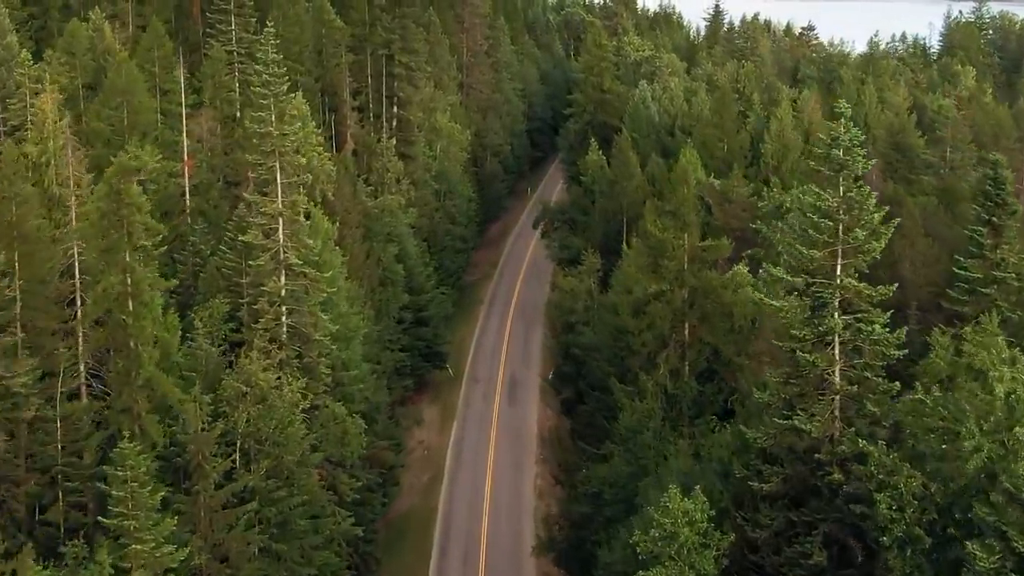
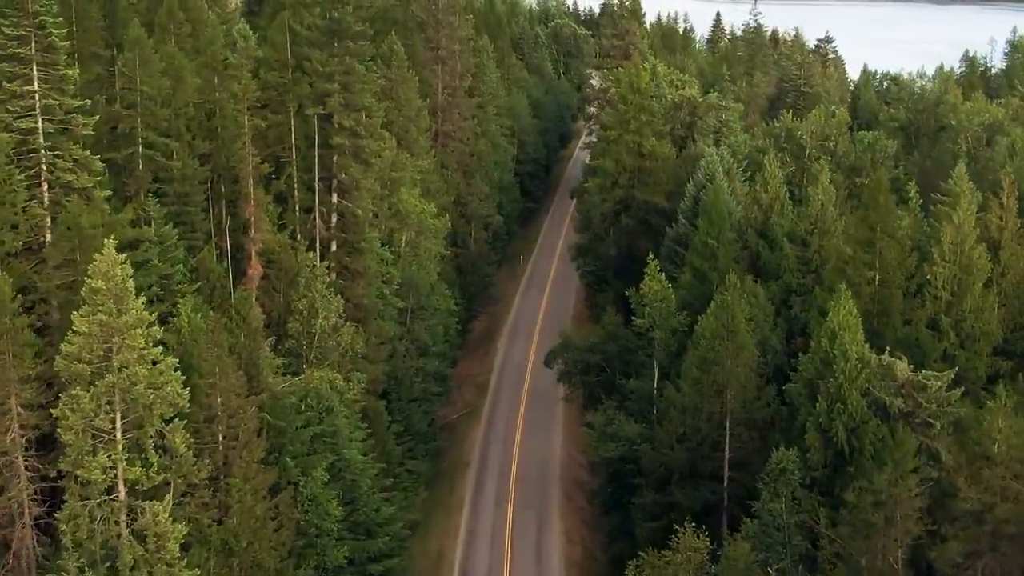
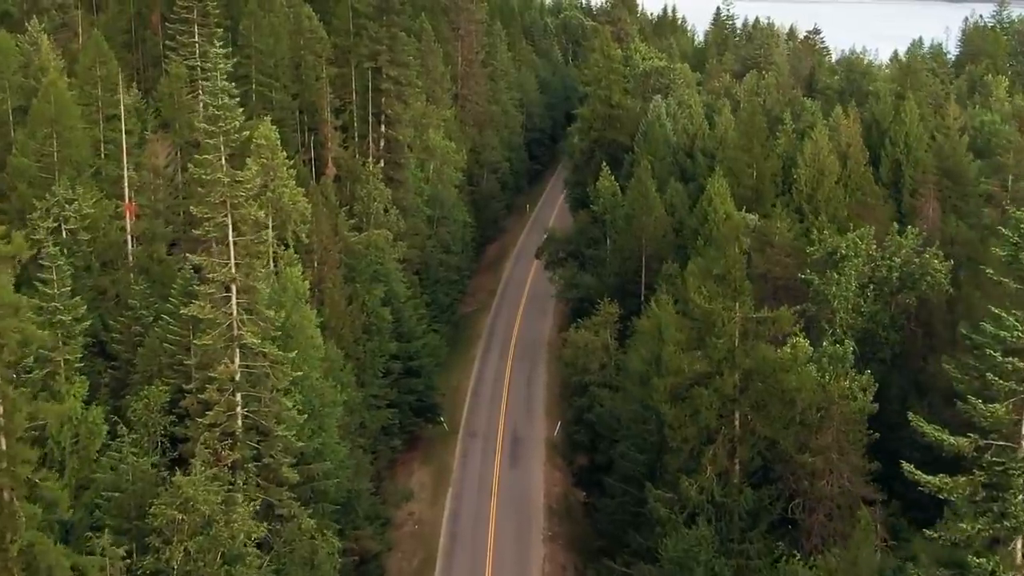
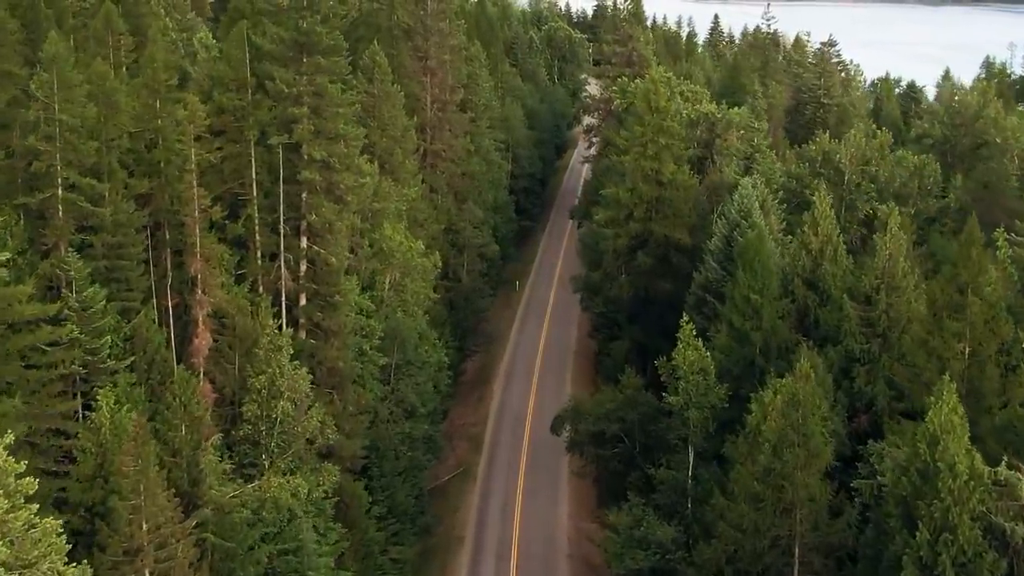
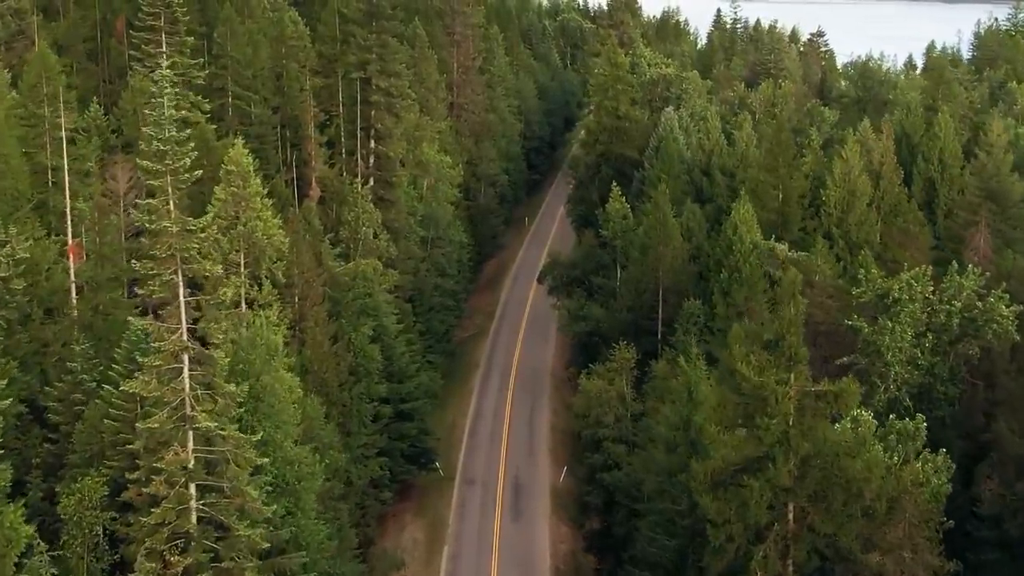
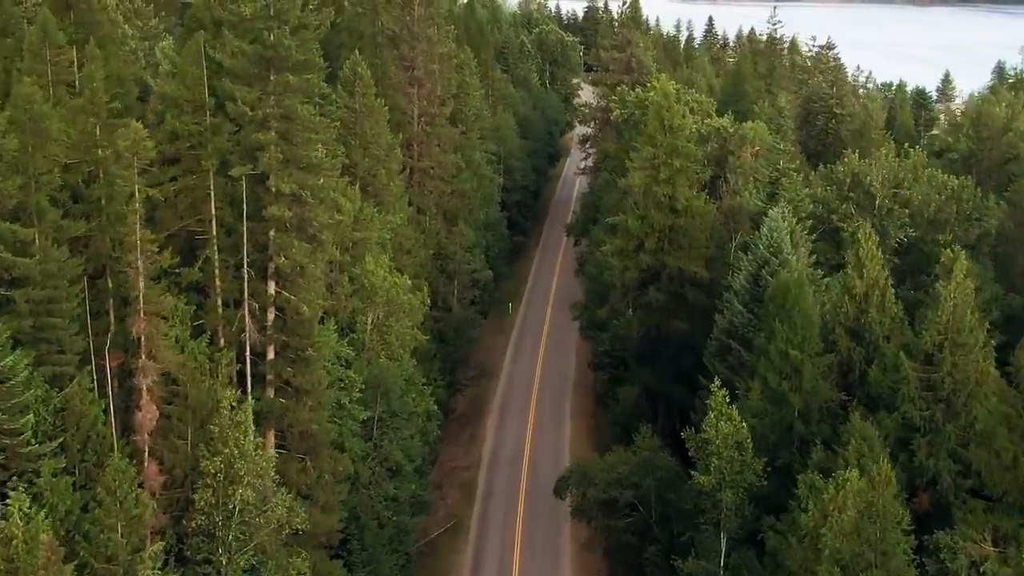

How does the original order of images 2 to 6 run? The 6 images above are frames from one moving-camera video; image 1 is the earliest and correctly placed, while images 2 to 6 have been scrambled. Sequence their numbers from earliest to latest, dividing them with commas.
3, 5, 2, 4, 6
